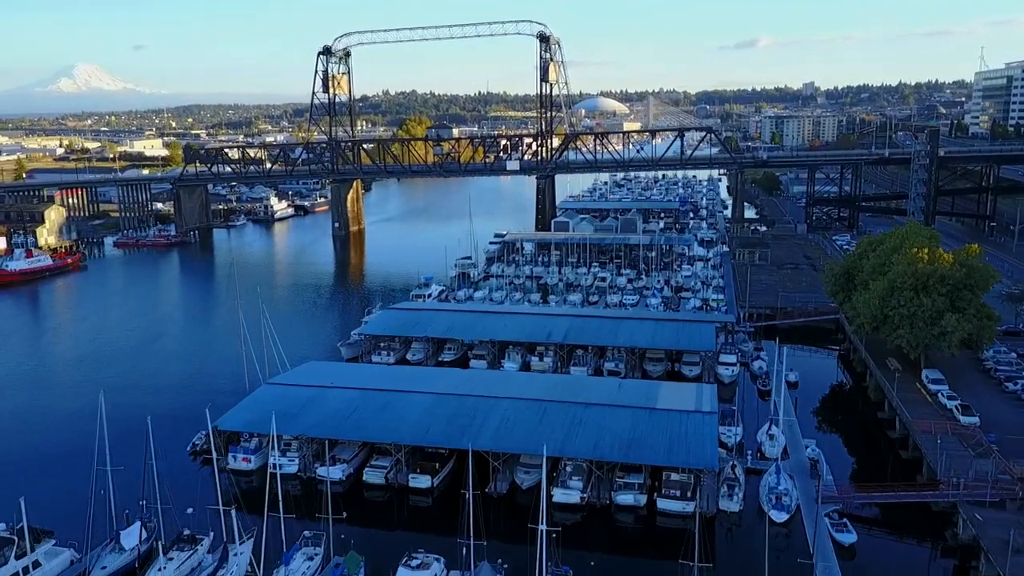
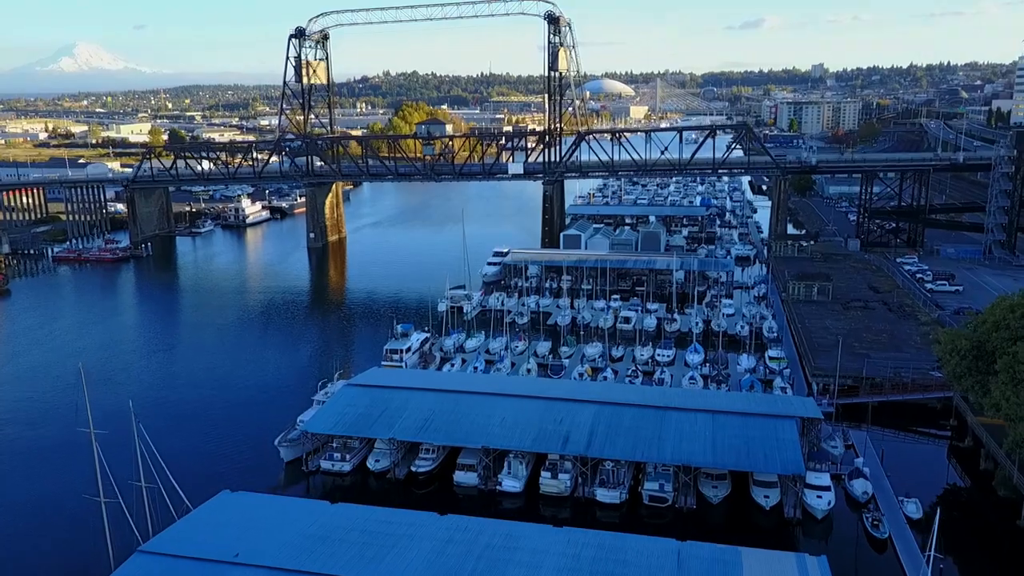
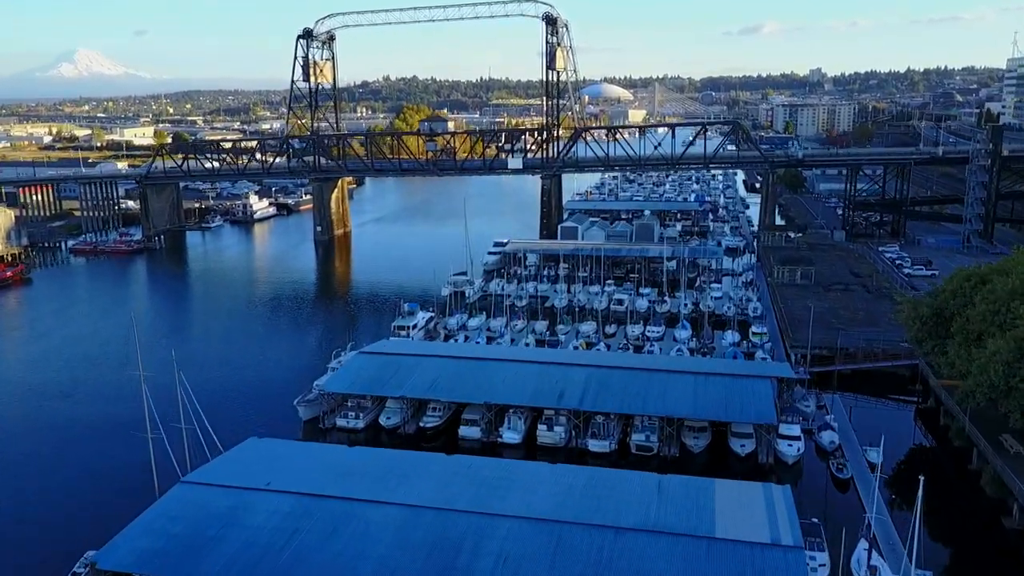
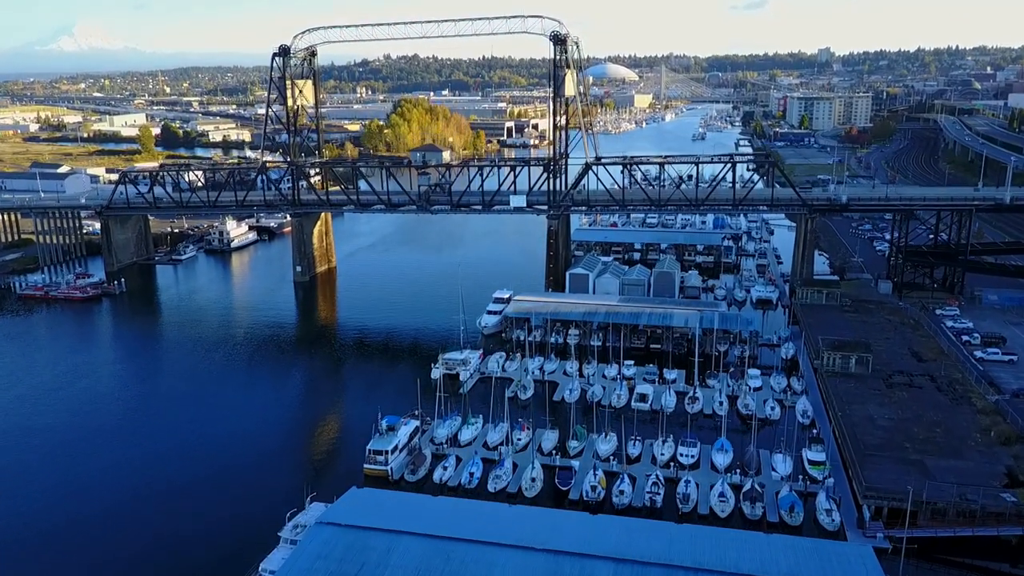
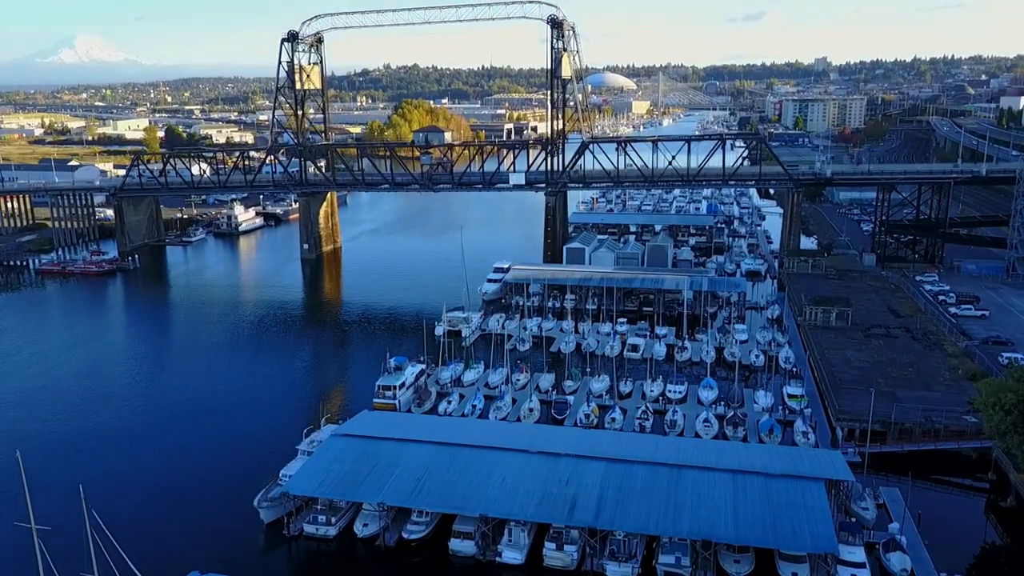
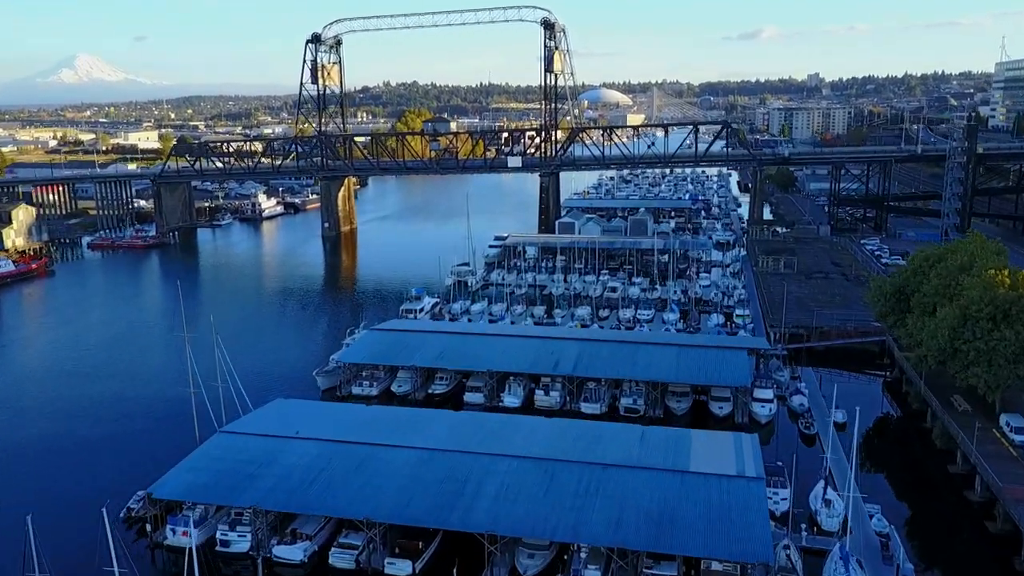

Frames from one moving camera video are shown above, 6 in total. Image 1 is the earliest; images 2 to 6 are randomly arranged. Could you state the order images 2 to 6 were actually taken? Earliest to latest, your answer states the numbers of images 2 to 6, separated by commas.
6, 3, 2, 5, 4
